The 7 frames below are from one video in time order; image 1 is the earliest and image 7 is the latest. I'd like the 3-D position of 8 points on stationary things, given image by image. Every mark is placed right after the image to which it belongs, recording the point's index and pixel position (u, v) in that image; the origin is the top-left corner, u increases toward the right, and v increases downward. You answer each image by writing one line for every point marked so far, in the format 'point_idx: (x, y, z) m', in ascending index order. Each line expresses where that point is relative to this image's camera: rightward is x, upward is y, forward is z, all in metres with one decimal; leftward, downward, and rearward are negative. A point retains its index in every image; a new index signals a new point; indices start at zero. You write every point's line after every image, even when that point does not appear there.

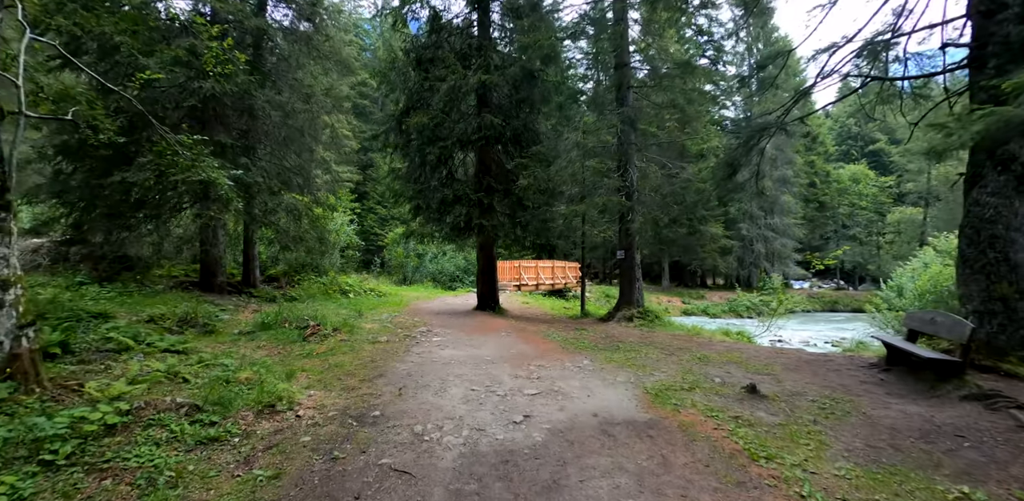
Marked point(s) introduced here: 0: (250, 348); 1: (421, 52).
0: (-3.8, -1.4, +7.2) m
1: (-2.3, +5.0, +12.4) m
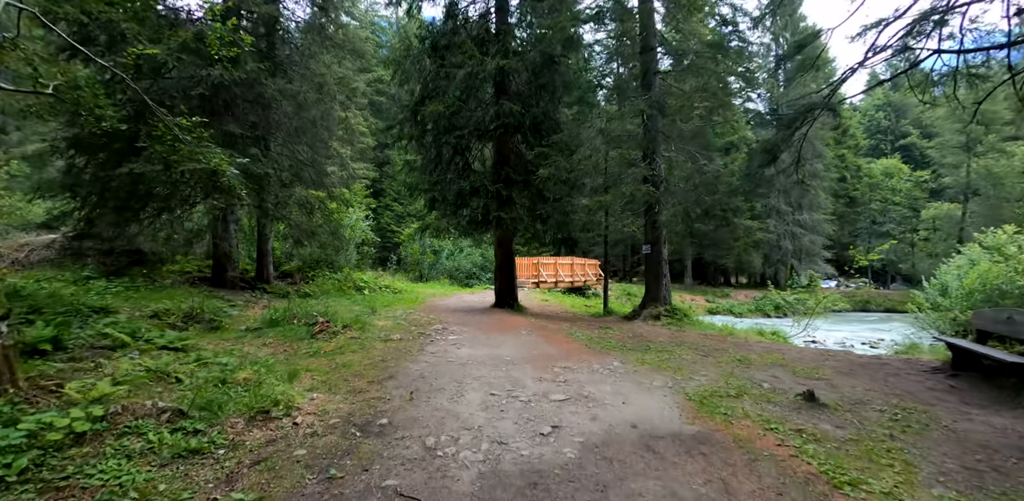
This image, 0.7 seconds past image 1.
0: (-3.5, -1.3, +6.7) m
1: (-1.8, +5.2, +11.9) m
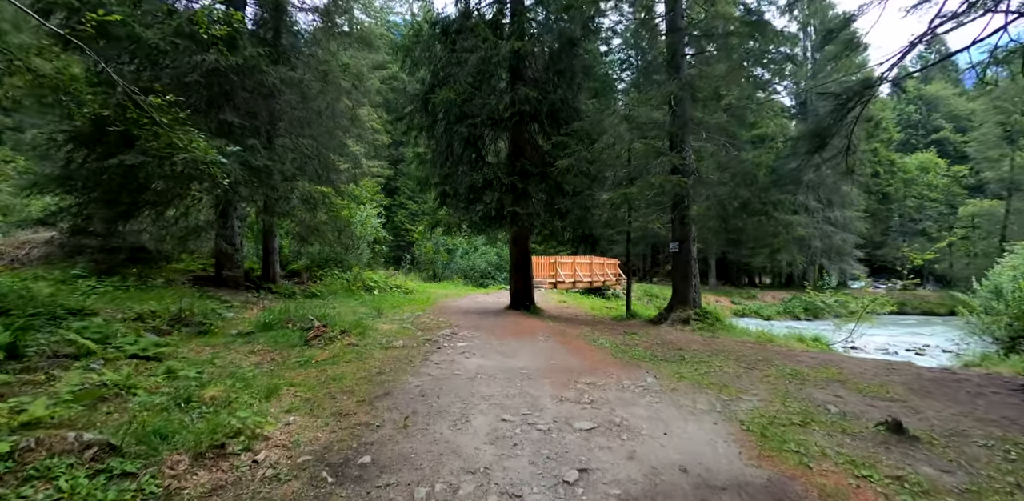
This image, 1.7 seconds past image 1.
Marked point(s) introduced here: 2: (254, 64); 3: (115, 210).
0: (-3.4, -1.3, +6.0) m
1: (-1.5, +5.2, +11.1) m
2: (-5.3, +3.8, +10.0) m
3: (-7.8, +0.8, +9.6) m
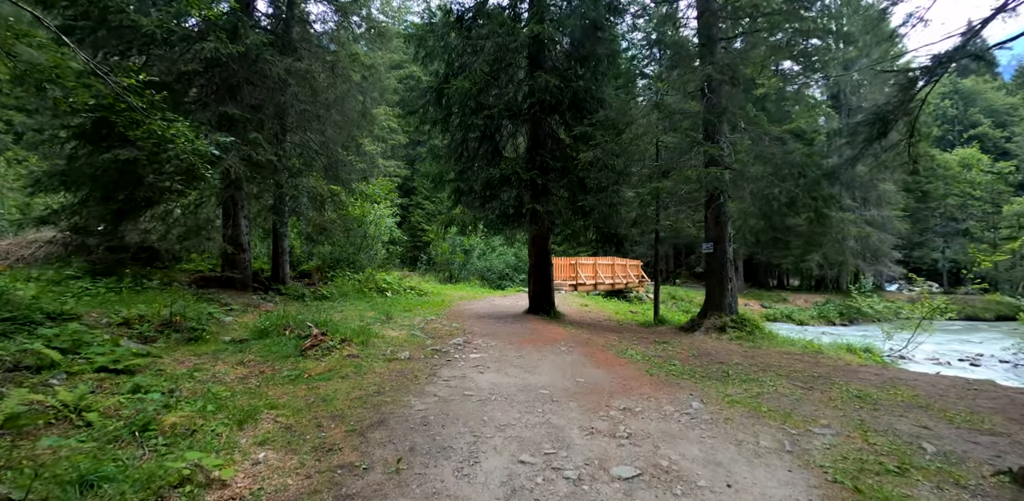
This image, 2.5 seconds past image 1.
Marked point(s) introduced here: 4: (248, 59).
0: (-3.1, -1.3, +5.4) m
1: (-1.0, +5.2, +10.4) m
2: (-4.9, +3.8, +9.5) m
3: (-7.5, +0.8, +9.1) m
4: (-5.1, +3.7, +9.5) m
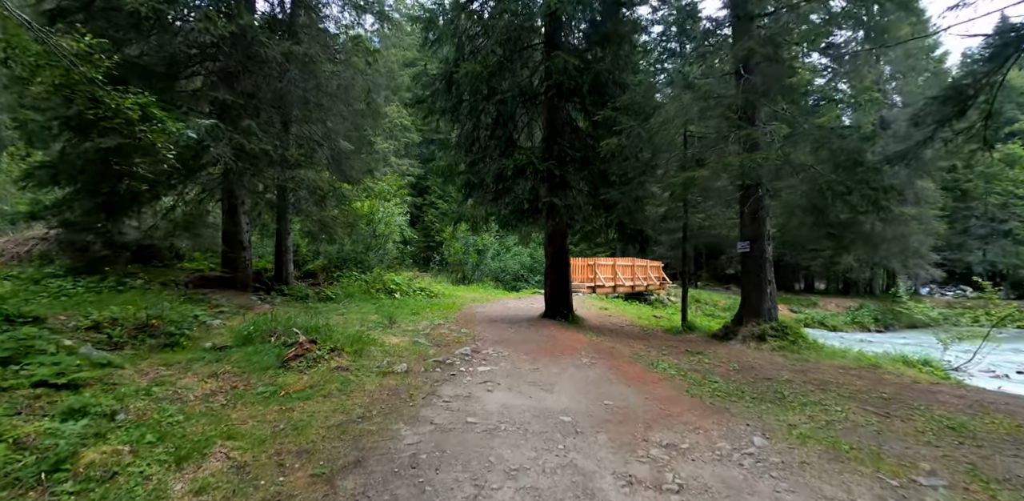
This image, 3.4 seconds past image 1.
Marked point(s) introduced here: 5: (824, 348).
0: (-3.0, -1.2, +4.7) m
1: (-0.7, +5.2, +9.7) m
2: (-4.7, +3.9, +8.8) m
3: (-7.2, +0.8, +8.5) m
4: (-4.9, +3.8, +8.9) m
5: (+5.3, -1.7, +8.3) m
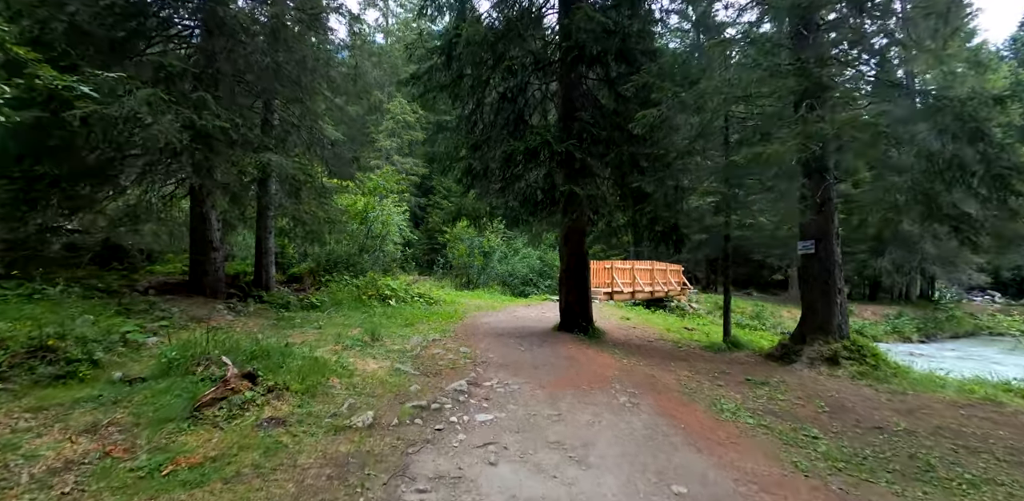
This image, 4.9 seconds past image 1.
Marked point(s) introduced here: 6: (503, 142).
0: (-2.9, -1.2, +3.2) m
1: (-0.6, +5.2, +8.2) m
2: (-4.5, +3.9, +7.4) m
3: (-7.1, +0.8, +7.1) m
4: (-4.7, +3.8, +7.4) m
5: (+5.4, -1.7, +6.7) m
6: (-0.1, +1.7, +7.9) m
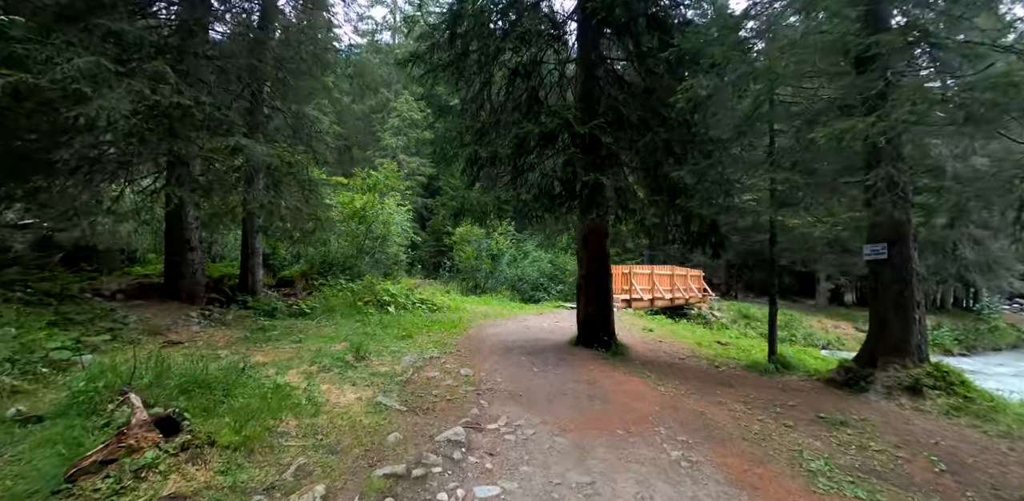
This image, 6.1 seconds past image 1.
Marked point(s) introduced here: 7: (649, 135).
0: (-2.9, -1.2, +2.1) m
1: (-0.4, +5.2, +7.1) m
2: (-4.3, +3.9, +6.4) m
3: (-6.9, +0.9, +6.1) m
4: (-4.5, +3.8, +6.4) m
5: (+5.6, -1.7, +5.5) m
6: (0.0, +1.7, +6.8) m
7: (+1.8, +1.5, +6.3) m
